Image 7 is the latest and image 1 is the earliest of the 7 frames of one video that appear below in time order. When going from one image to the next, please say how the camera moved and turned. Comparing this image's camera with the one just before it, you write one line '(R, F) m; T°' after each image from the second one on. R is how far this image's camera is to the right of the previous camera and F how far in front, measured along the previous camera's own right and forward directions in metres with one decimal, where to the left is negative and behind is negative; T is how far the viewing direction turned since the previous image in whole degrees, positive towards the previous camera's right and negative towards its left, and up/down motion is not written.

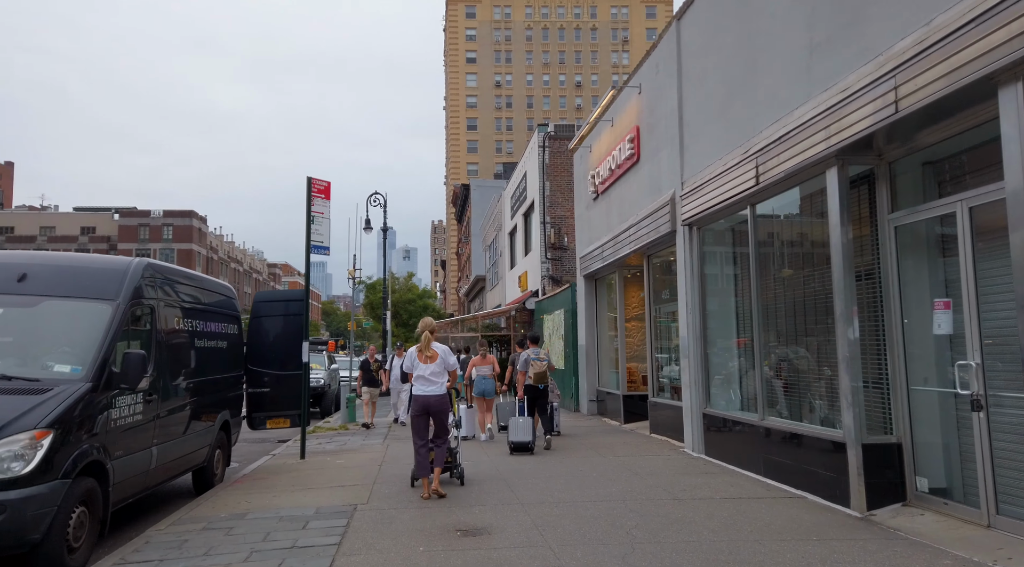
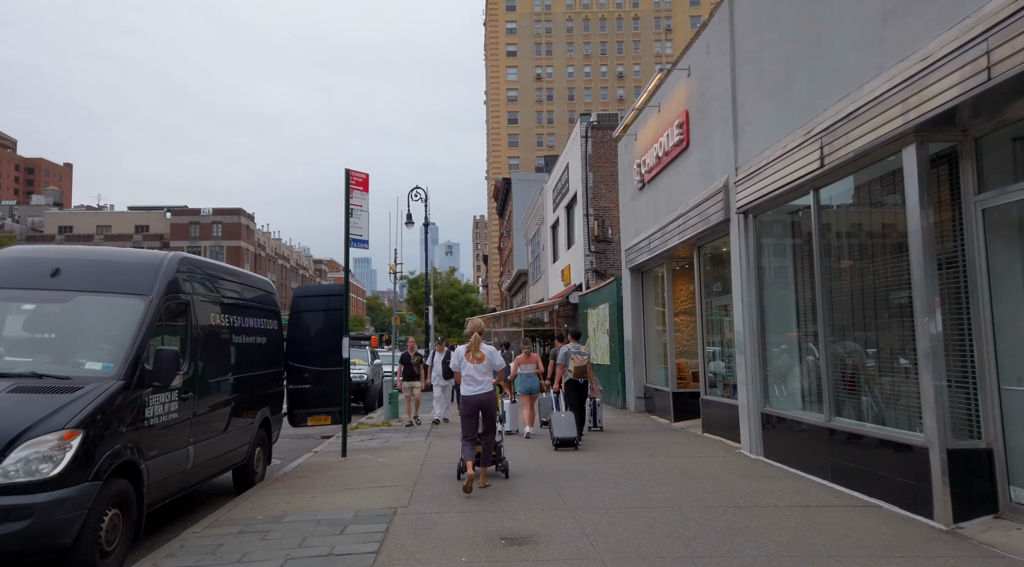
(0.0, +0.4) m; -3°
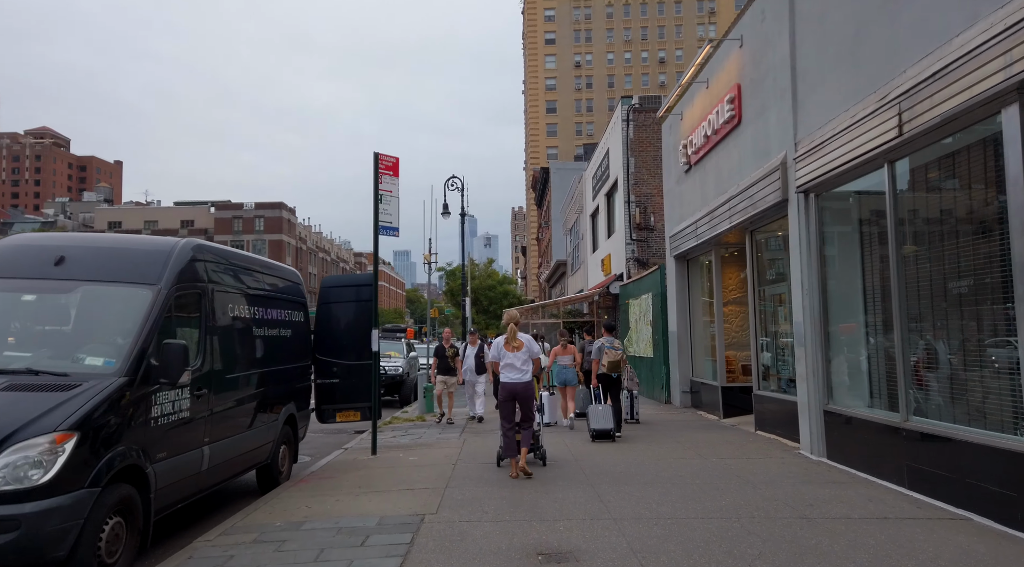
(0.0, +0.7) m; -3°
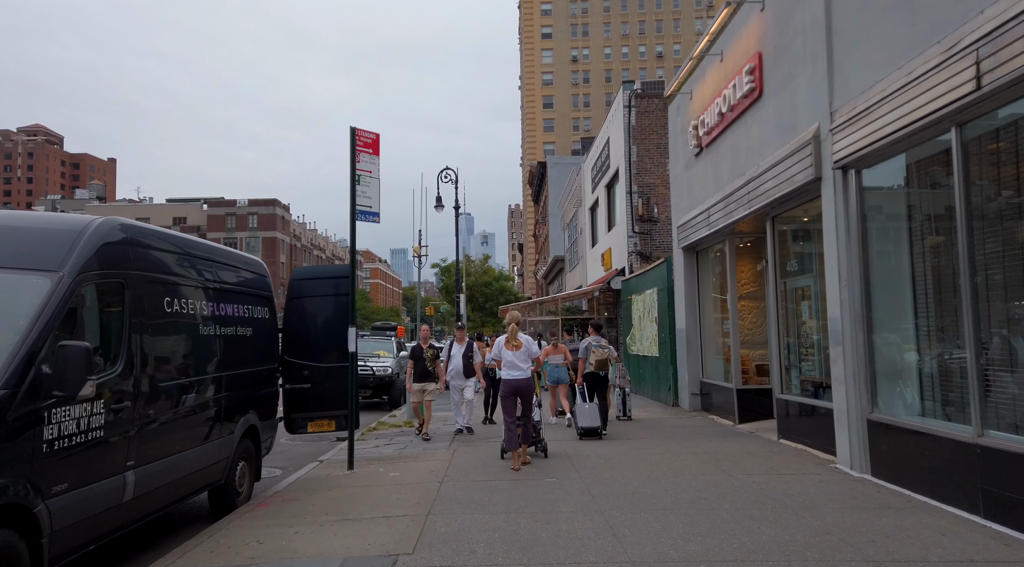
(0.0, +1.2) m; 0°
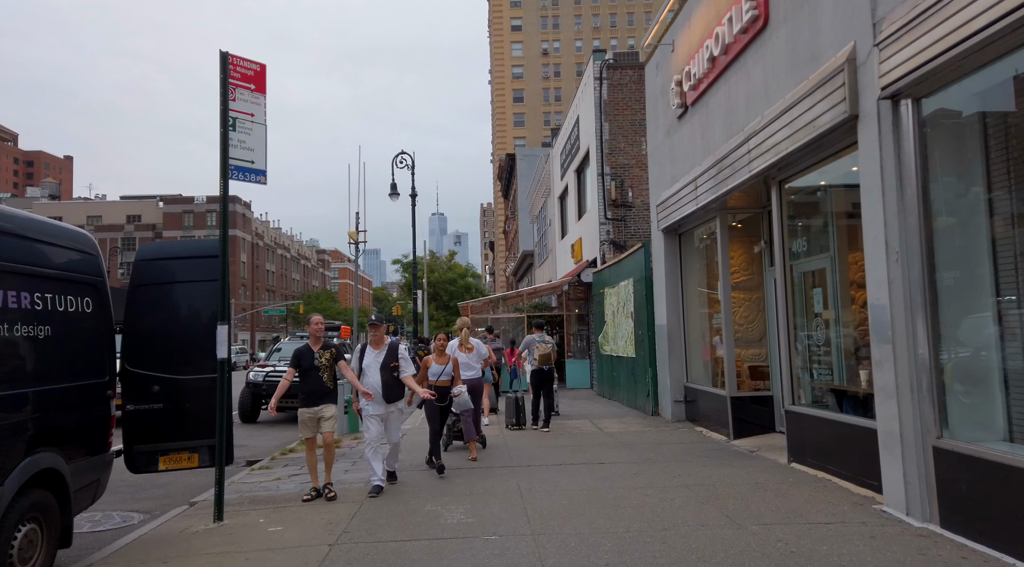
(+0.4, +2.4) m; +2°
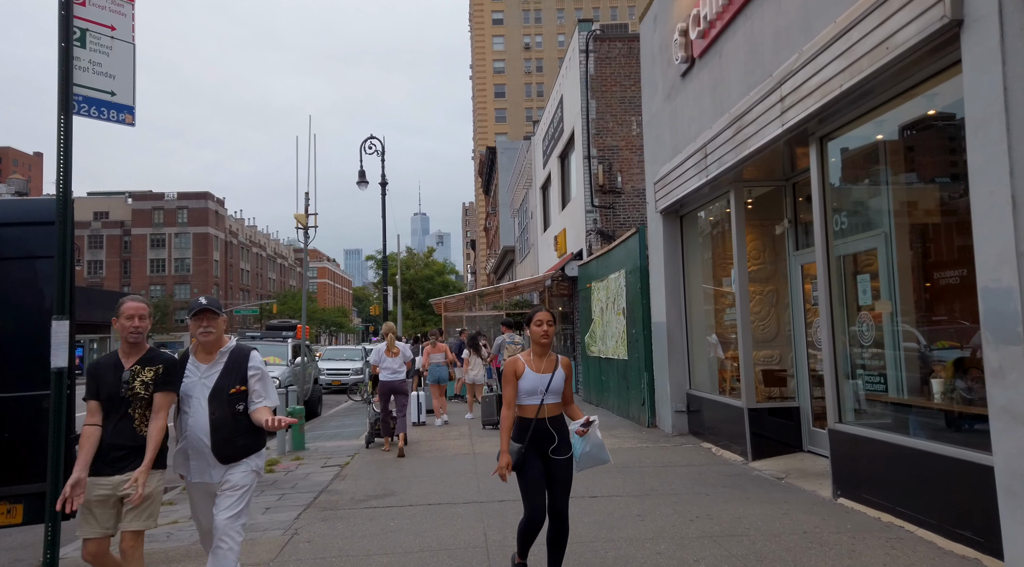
(+0.1, +1.9) m; +1°
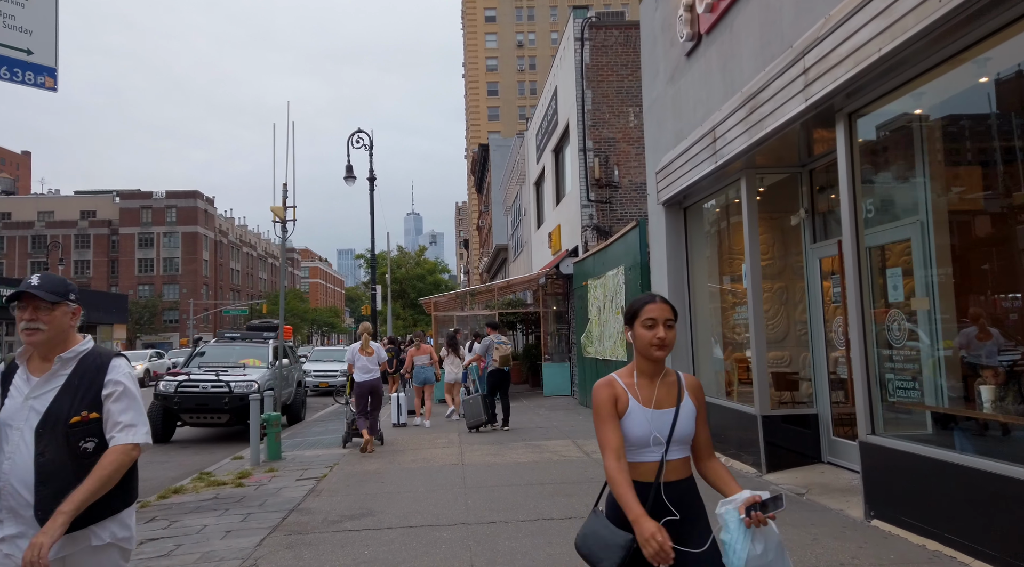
(0.0, +0.8) m; +1°
